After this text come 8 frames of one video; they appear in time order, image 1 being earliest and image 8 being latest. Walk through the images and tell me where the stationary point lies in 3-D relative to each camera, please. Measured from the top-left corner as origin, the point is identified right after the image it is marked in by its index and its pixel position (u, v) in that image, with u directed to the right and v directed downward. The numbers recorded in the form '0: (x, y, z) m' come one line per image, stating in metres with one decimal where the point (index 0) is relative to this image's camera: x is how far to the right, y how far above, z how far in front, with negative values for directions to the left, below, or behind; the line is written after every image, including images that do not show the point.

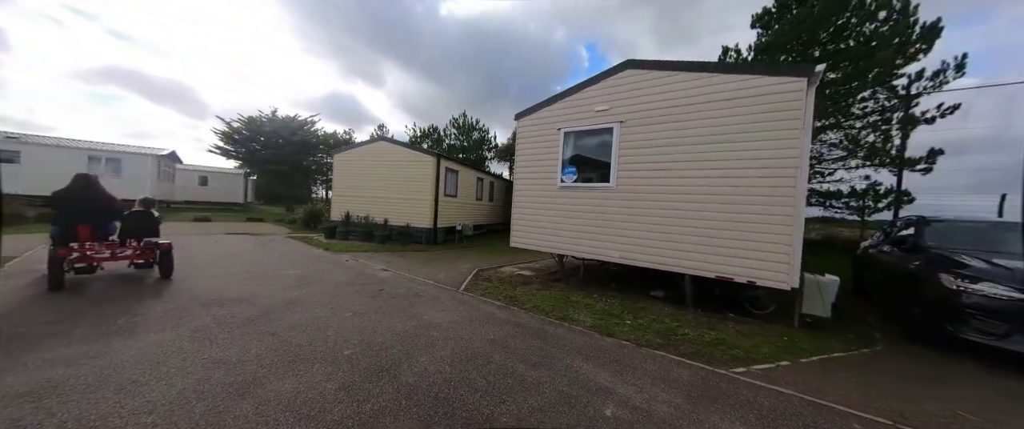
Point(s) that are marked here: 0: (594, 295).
0: (+1.7, -1.7, +5.9) m
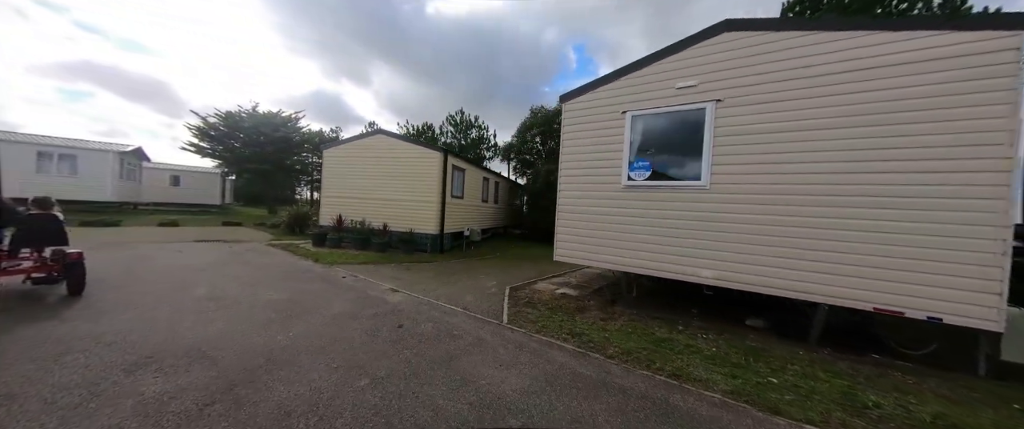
0: (+2.6, -1.8, +4.5) m
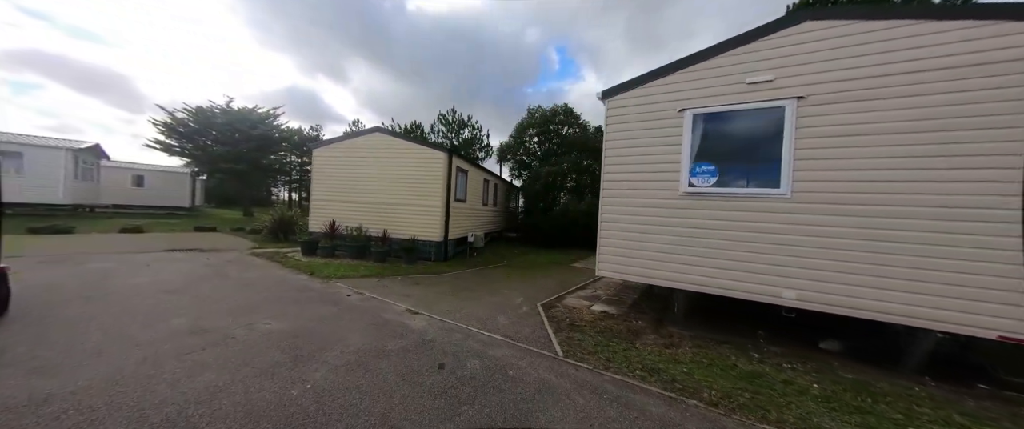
0: (+3.4, -2.0, +3.9) m
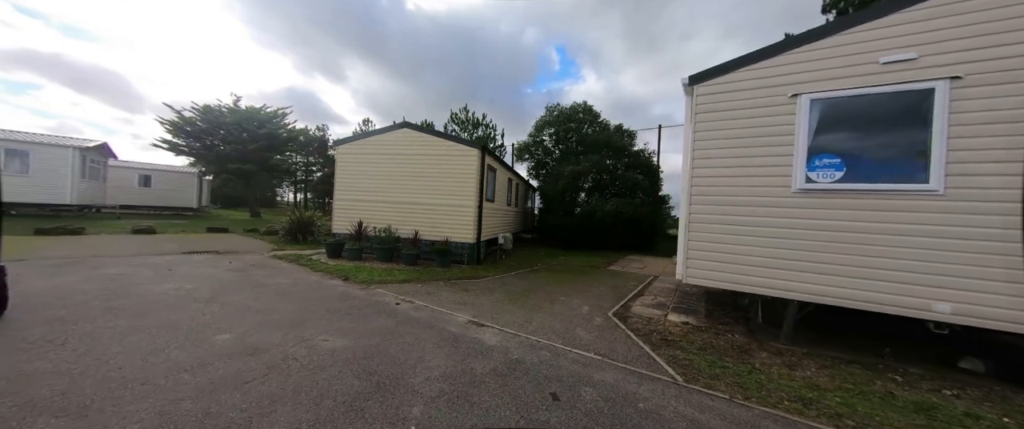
0: (+4.6, -1.9, +3.4) m
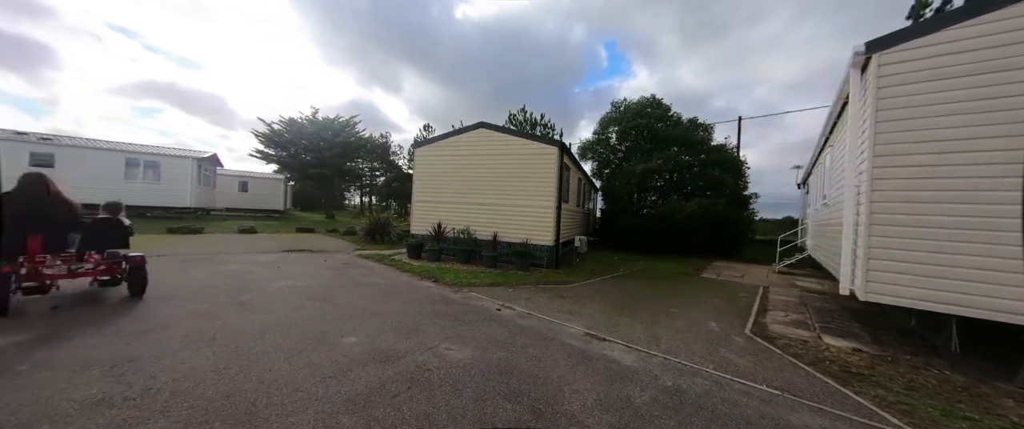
0: (+6.2, -1.9, +2.2) m
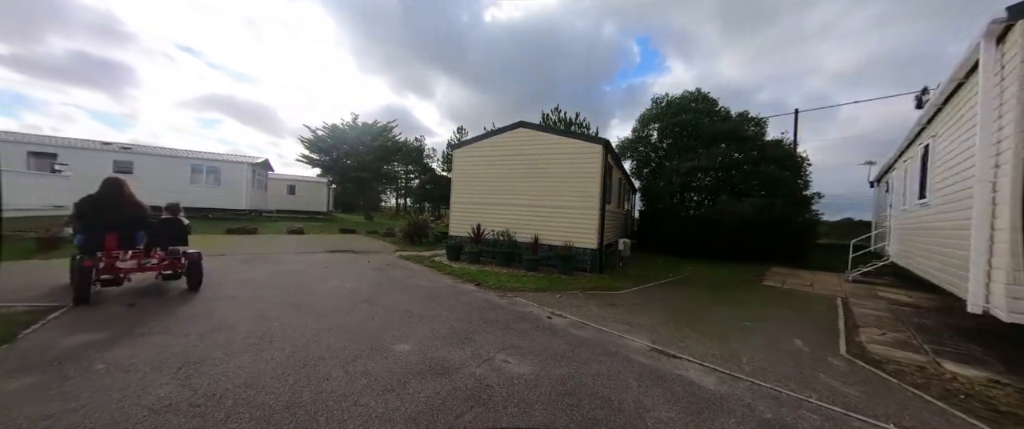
0: (+6.7, -2.0, +1.2) m
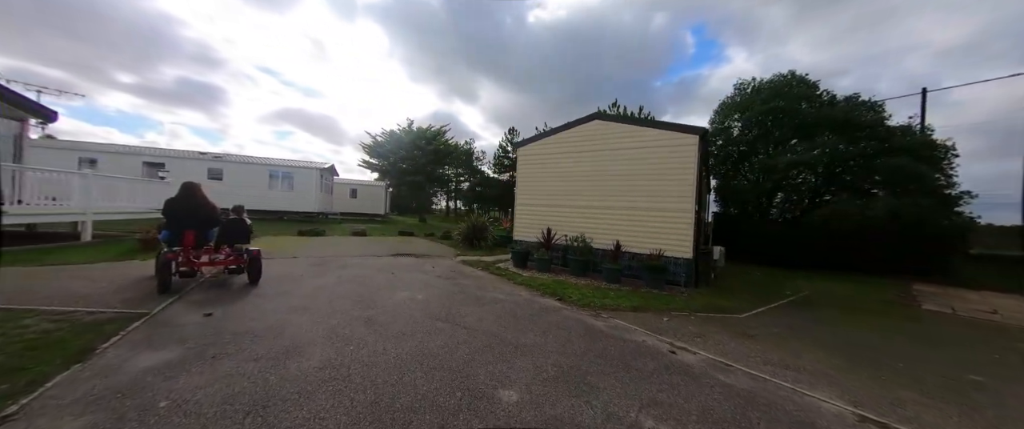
0: (+7.6, -2.0, -0.7) m
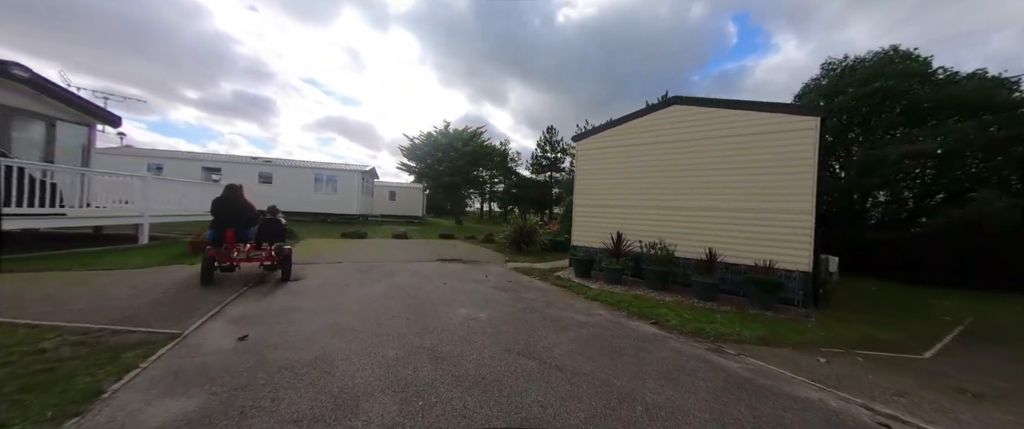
0: (+8.1, -1.9, -2.4) m
